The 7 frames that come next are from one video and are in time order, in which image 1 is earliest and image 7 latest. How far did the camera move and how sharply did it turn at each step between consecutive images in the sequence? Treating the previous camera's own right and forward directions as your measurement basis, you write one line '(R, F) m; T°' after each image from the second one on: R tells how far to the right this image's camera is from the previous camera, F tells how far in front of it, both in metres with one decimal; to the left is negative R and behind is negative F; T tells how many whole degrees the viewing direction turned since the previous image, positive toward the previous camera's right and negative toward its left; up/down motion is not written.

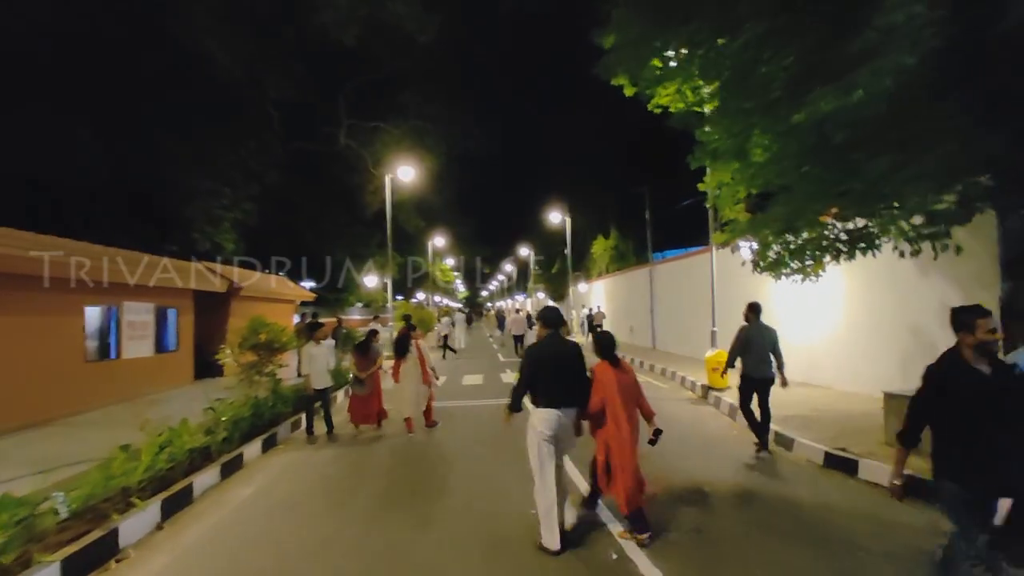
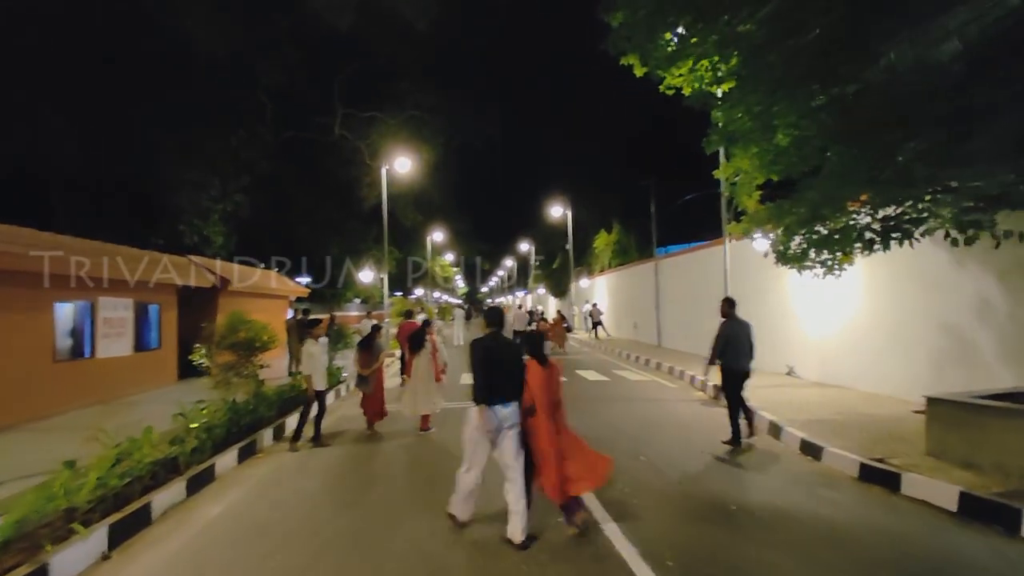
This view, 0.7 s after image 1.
(0.0, +0.9) m; 0°
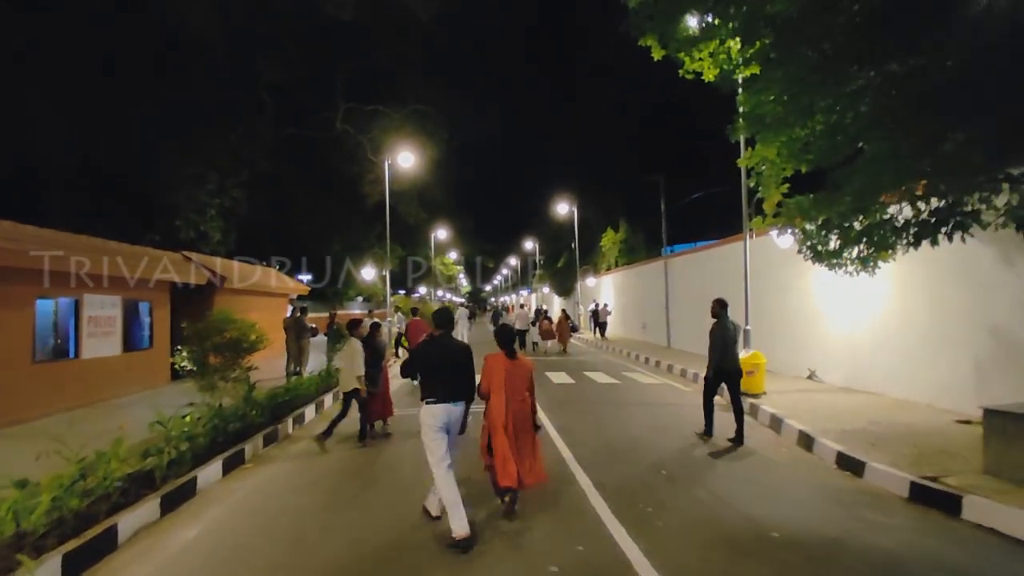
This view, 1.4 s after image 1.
(-0.1, +0.8) m; 0°
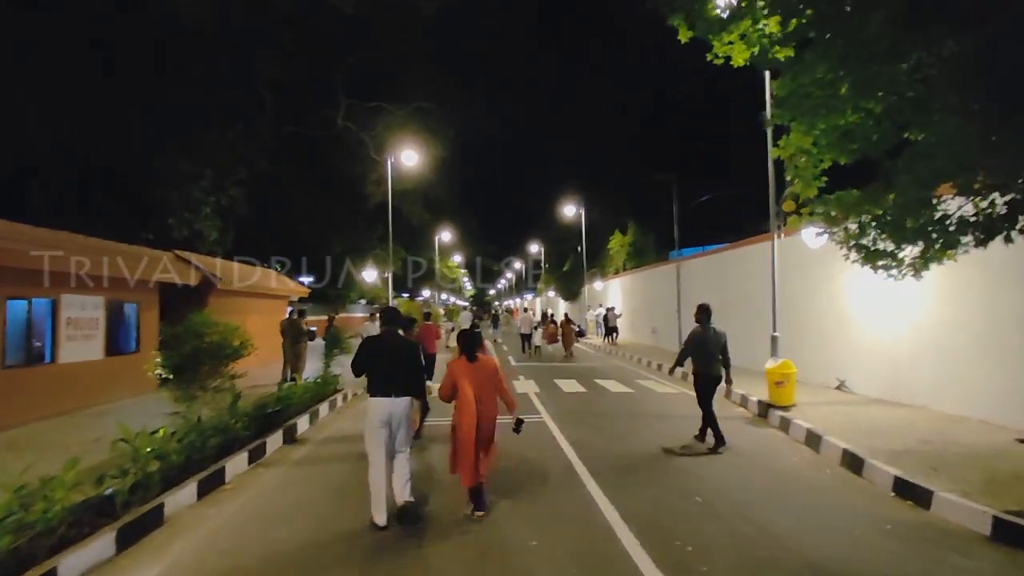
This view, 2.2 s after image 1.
(-0.1, +1.0) m; 0°
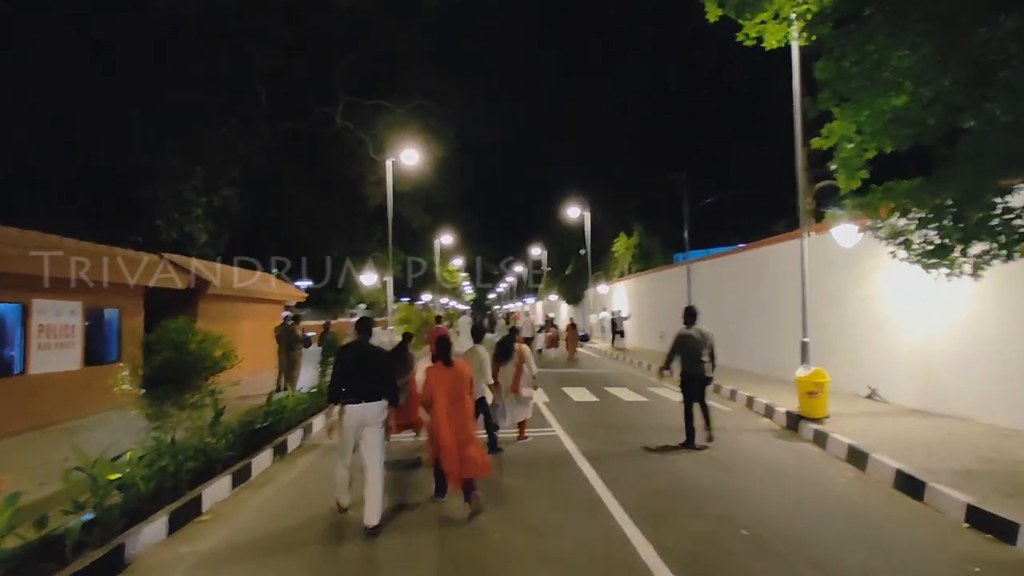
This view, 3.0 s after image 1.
(-0.2, +1.0) m; 0°
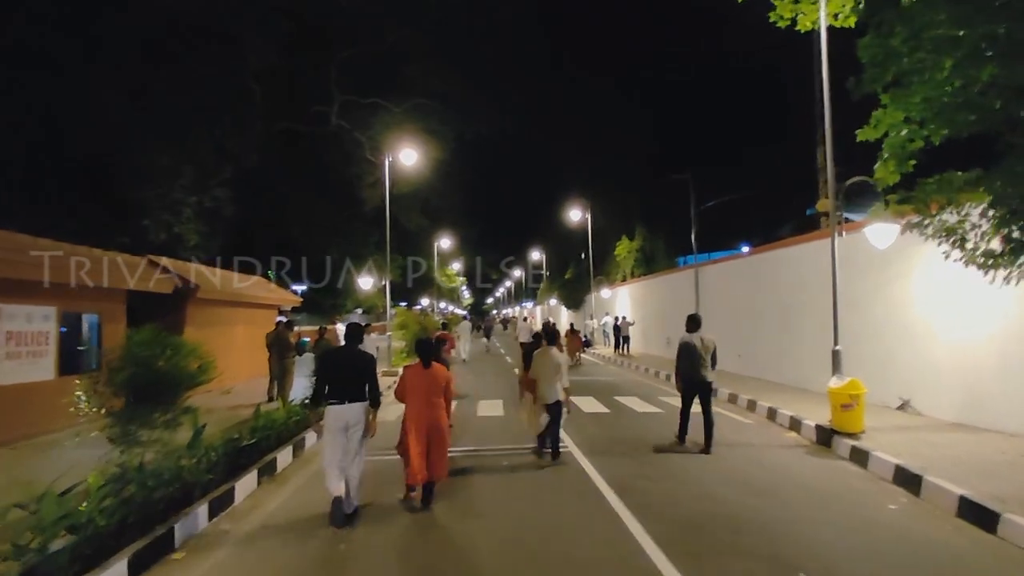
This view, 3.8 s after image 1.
(-0.2, +0.9) m; 0°
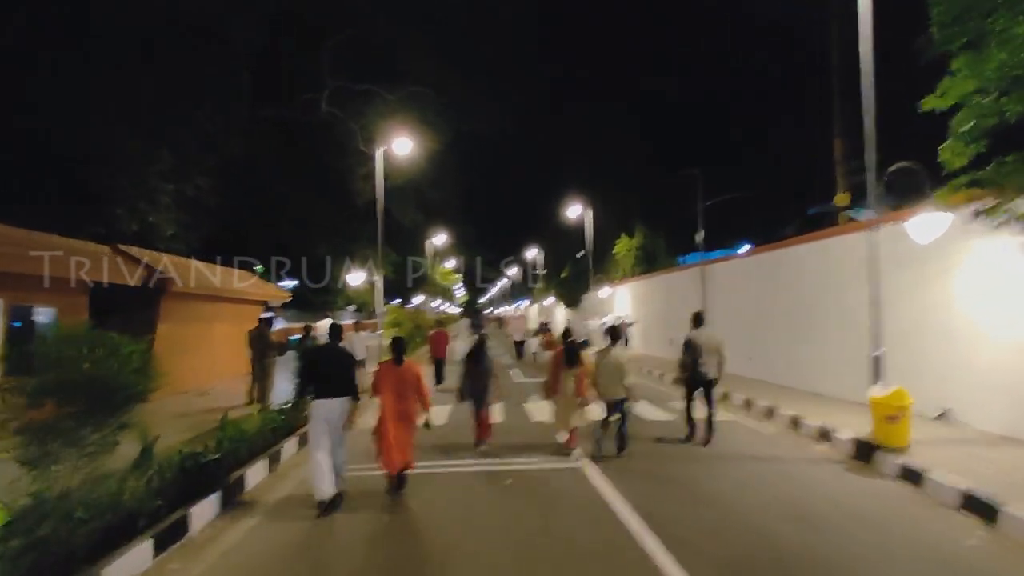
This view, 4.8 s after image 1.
(-0.2, +1.2) m; +1°
